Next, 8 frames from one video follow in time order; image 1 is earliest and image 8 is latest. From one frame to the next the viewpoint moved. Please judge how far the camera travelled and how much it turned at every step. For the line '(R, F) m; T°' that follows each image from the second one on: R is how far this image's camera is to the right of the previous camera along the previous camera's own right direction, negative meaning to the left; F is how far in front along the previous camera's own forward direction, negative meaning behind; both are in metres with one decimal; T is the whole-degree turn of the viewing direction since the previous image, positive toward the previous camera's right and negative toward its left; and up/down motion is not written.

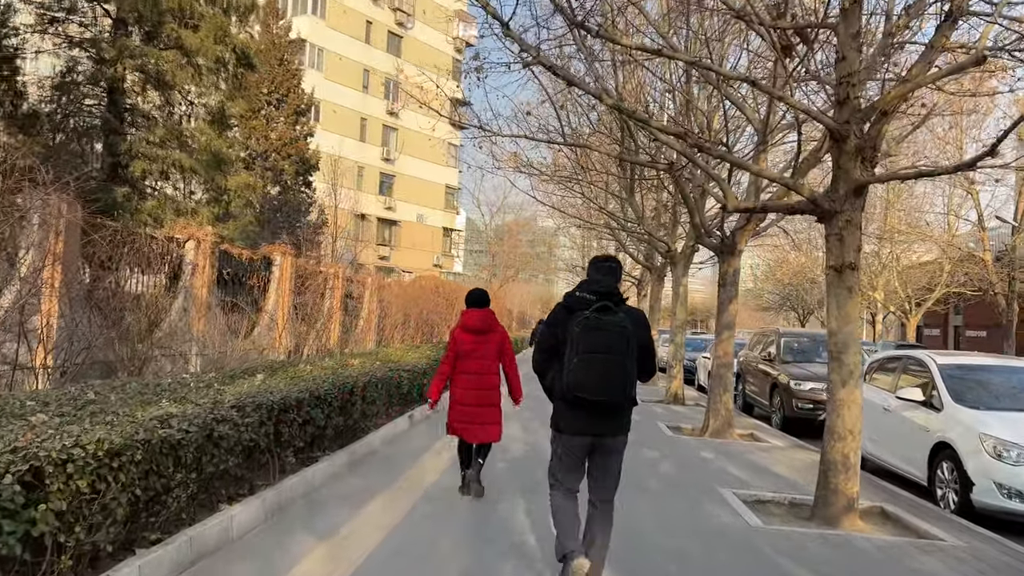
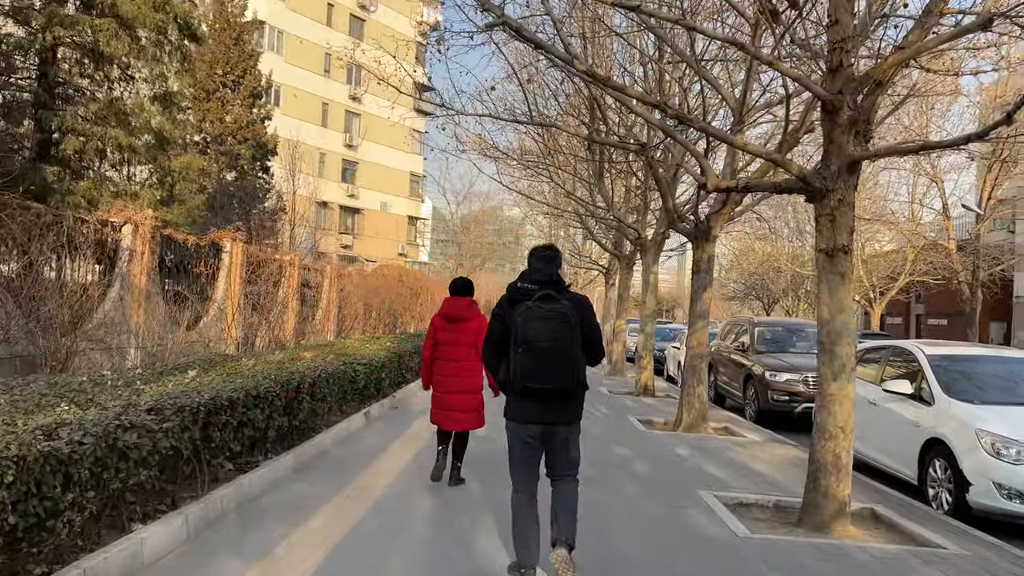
(0.0, +0.6) m; +2°
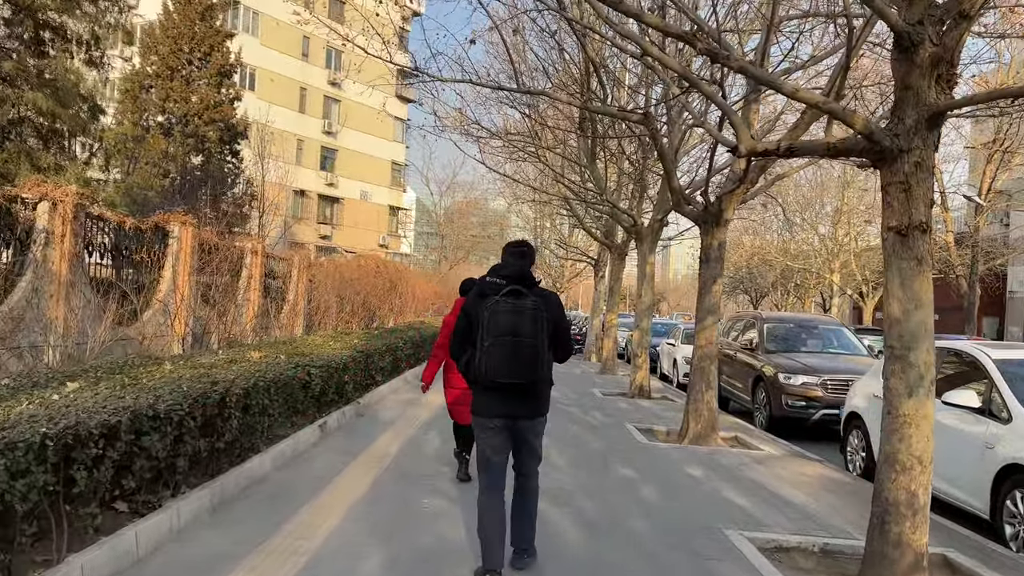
(0.0, +1.3) m; +1°
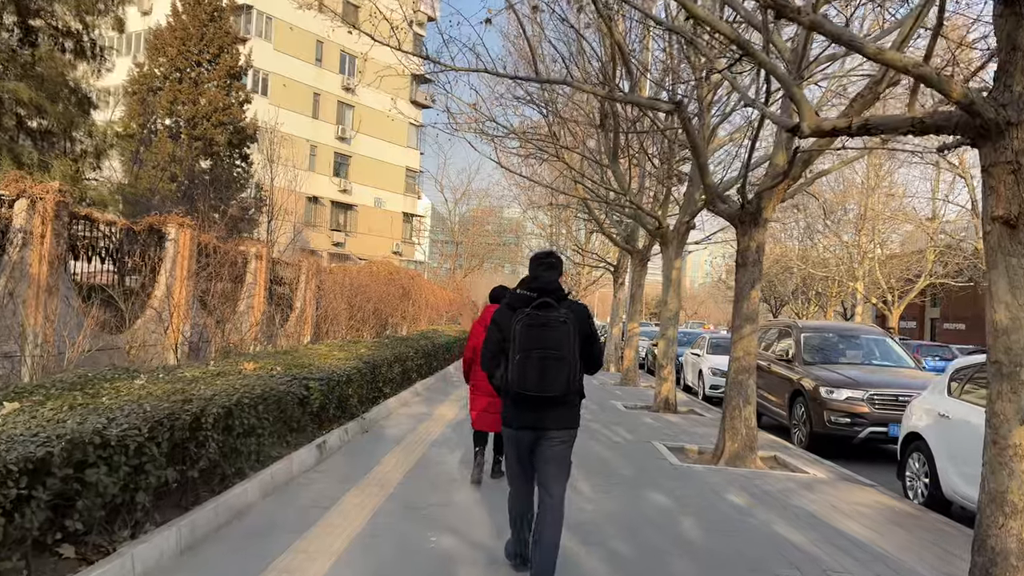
(0.0, +0.7) m; -1°
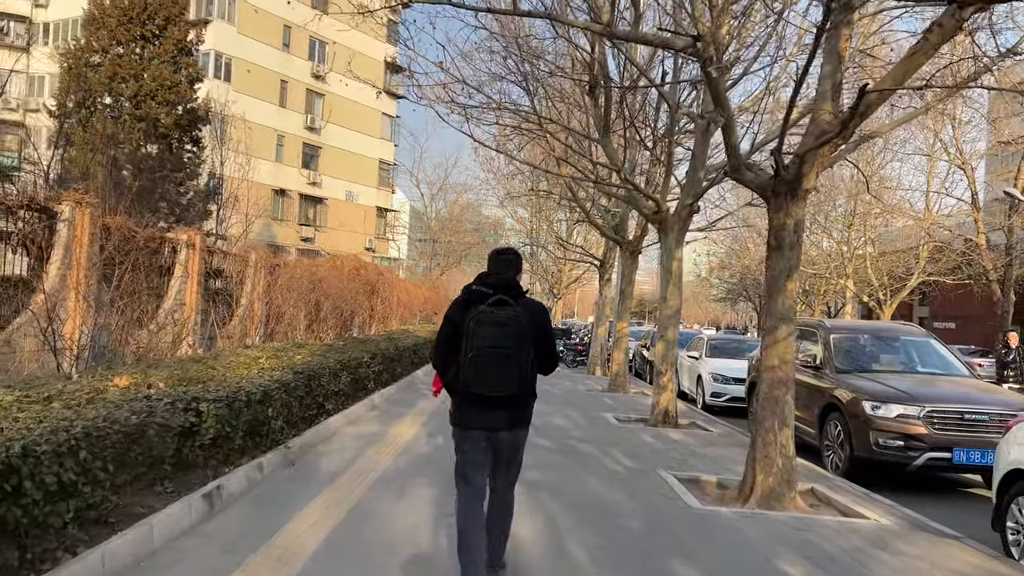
(+0.1, +1.8) m; +1°
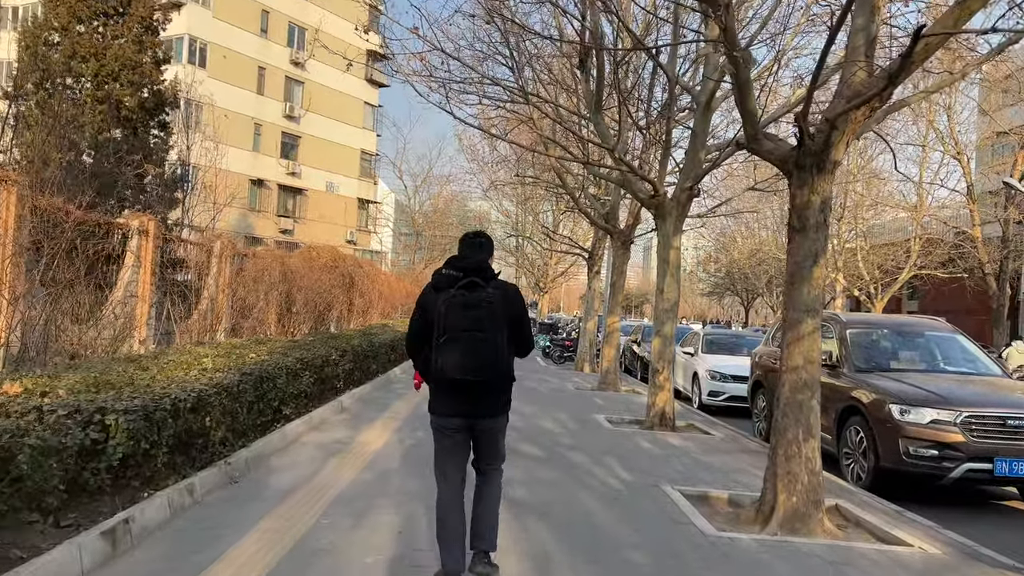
(0.0, +0.9) m; +1°
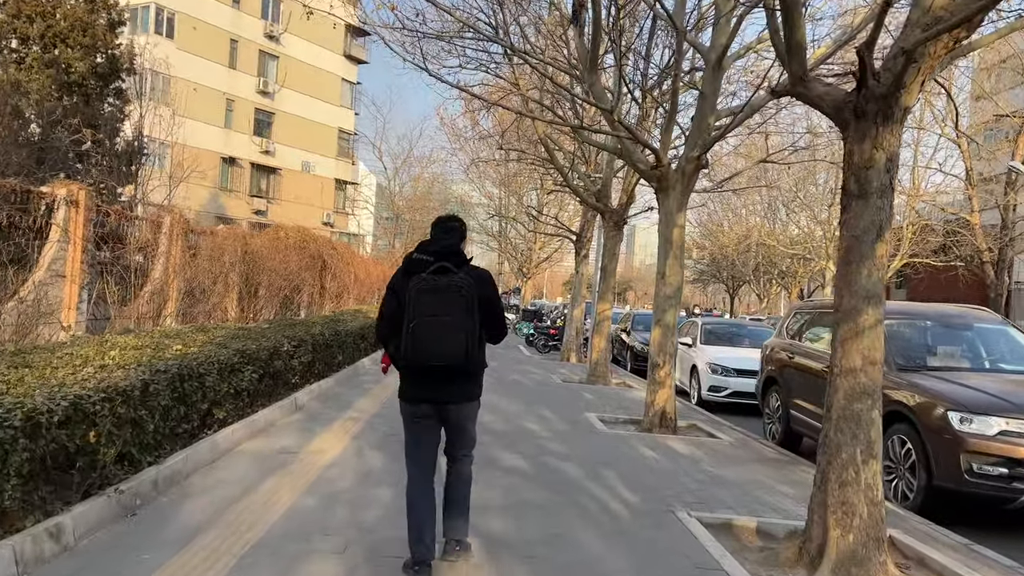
(0.0, +1.2) m; +1°
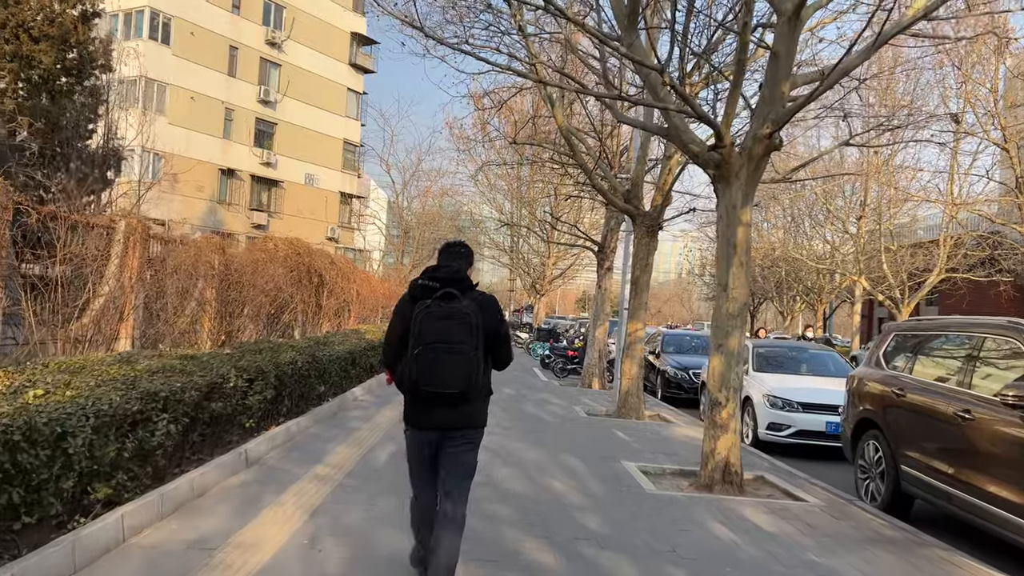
(-0.1, +1.9) m; -1°
